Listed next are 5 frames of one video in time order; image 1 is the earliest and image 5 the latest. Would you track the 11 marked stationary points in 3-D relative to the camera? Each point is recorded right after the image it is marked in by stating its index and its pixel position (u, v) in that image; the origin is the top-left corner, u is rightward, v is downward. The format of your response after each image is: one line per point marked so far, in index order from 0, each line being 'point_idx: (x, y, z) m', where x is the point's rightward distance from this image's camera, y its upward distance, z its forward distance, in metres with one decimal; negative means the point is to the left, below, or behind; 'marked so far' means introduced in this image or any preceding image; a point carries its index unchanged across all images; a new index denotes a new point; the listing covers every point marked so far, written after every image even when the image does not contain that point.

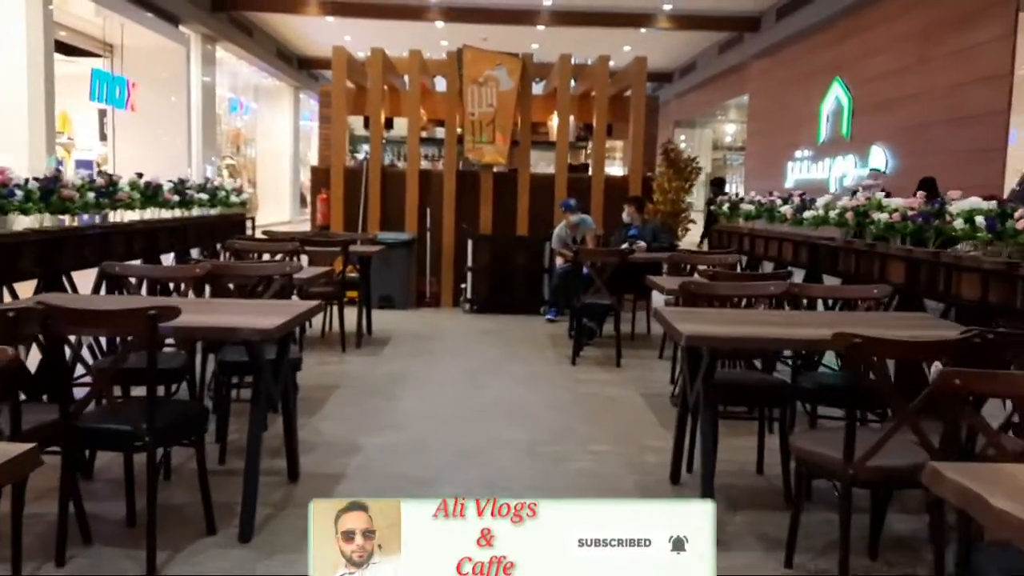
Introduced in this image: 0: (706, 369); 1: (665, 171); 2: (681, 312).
0: (+0.8, -0.3, +3.3) m
1: (+1.6, +1.3, +9.0) m
2: (+0.7, -0.1, +3.7) m
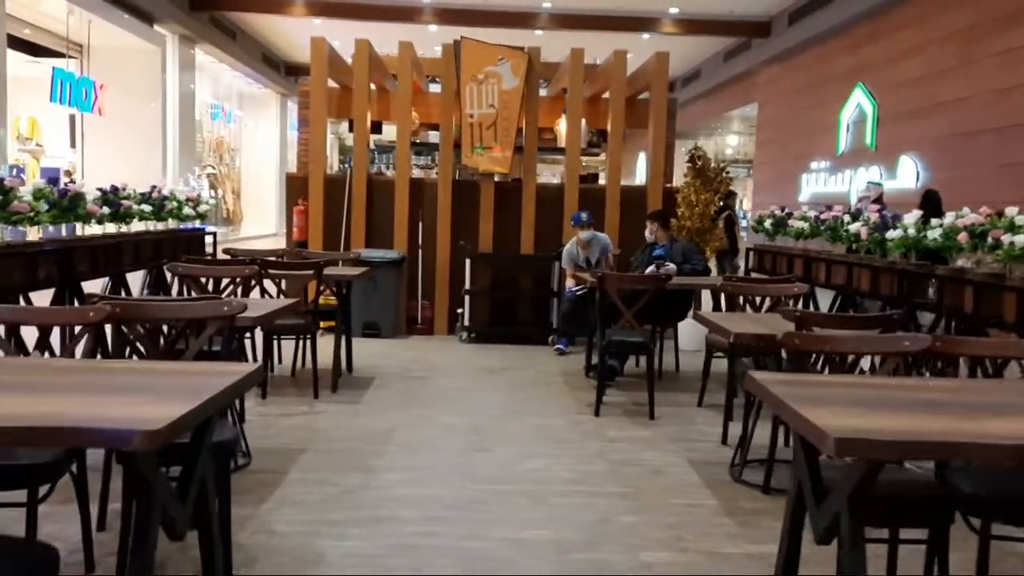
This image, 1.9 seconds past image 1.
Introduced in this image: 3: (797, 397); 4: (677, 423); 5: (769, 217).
0: (+0.8, -0.5, +2.2) m
1: (+1.6, +1.0, +7.9) m
2: (+0.8, -0.3, +2.5) m
3: (+0.8, -0.3, +2.4) m
4: (+1.0, -0.8, +5.2) m
5: (+2.0, +0.6, +6.8) m
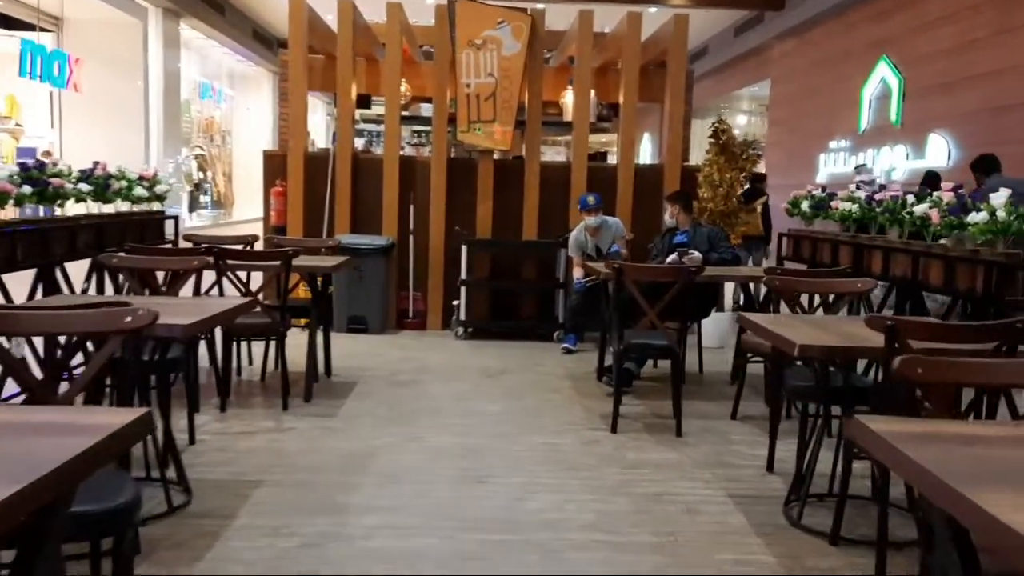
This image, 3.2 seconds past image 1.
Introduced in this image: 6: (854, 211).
0: (+0.9, -0.5, +1.3) m
1: (+1.7, +1.1, +7.1) m
2: (+0.8, -0.3, +1.7) m
3: (+0.8, -0.3, +1.6) m
4: (+1.0, -0.8, +4.4) m
5: (+2.0, +0.6, +6.0) m
6: (+2.1, +0.5, +5.3) m
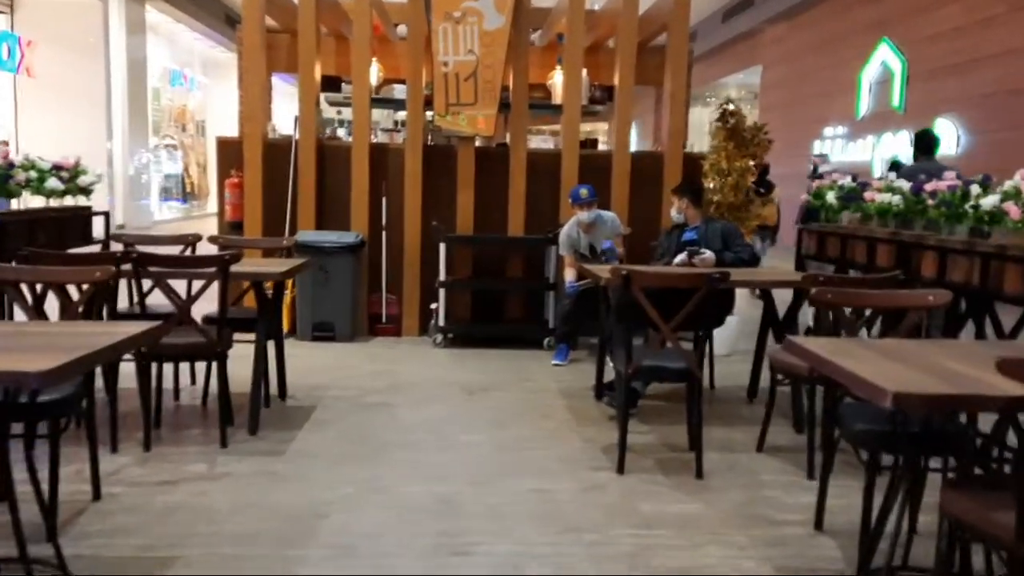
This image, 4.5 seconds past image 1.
0: (+0.8, -0.6, +0.6) m
1: (+1.5, +1.1, +6.3) m
2: (+0.8, -0.4, +0.9) m
3: (+0.8, -0.4, +0.8) m
4: (+0.9, -0.8, +3.6) m
5: (+2.0, +0.6, +5.2) m
6: (+2.0, +0.4, +4.5) m
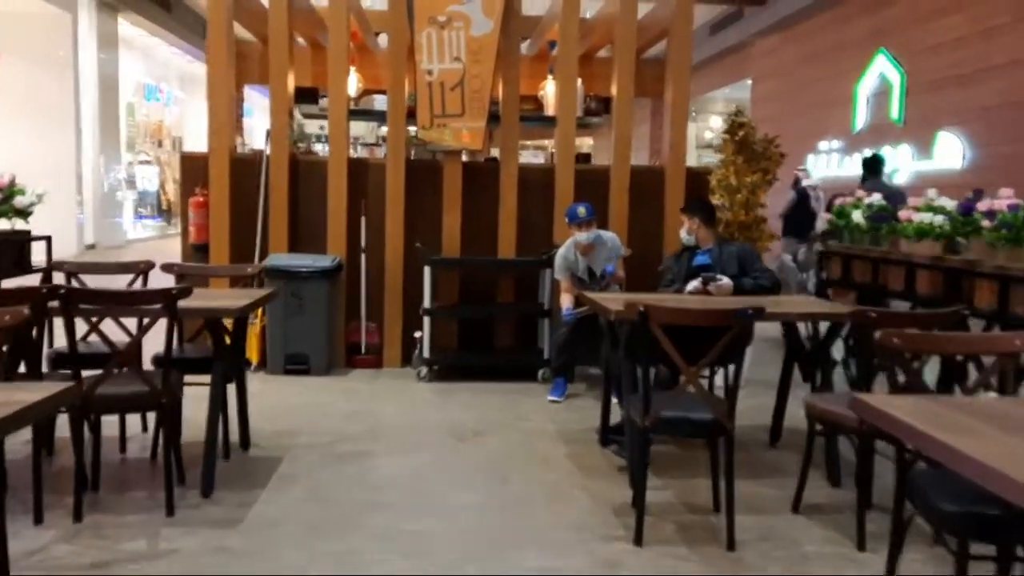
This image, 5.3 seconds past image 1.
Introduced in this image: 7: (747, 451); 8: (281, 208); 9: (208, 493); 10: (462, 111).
0: (+0.9, -0.7, 0.0) m
1: (+1.5, +0.9, +5.8) m
2: (+0.9, -0.5, +0.4) m
3: (+0.9, -0.5, +0.3) m
4: (+0.9, -1.0, +3.0) m
5: (+1.9, +0.4, +4.7) m
6: (+2.0, +0.3, +4.0) m
7: (+1.2, -0.8, +4.4) m
8: (-1.7, +0.6, +6.4) m
9: (-1.3, -0.8, +3.6) m
10: (-0.4, +1.3, +6.4) m
